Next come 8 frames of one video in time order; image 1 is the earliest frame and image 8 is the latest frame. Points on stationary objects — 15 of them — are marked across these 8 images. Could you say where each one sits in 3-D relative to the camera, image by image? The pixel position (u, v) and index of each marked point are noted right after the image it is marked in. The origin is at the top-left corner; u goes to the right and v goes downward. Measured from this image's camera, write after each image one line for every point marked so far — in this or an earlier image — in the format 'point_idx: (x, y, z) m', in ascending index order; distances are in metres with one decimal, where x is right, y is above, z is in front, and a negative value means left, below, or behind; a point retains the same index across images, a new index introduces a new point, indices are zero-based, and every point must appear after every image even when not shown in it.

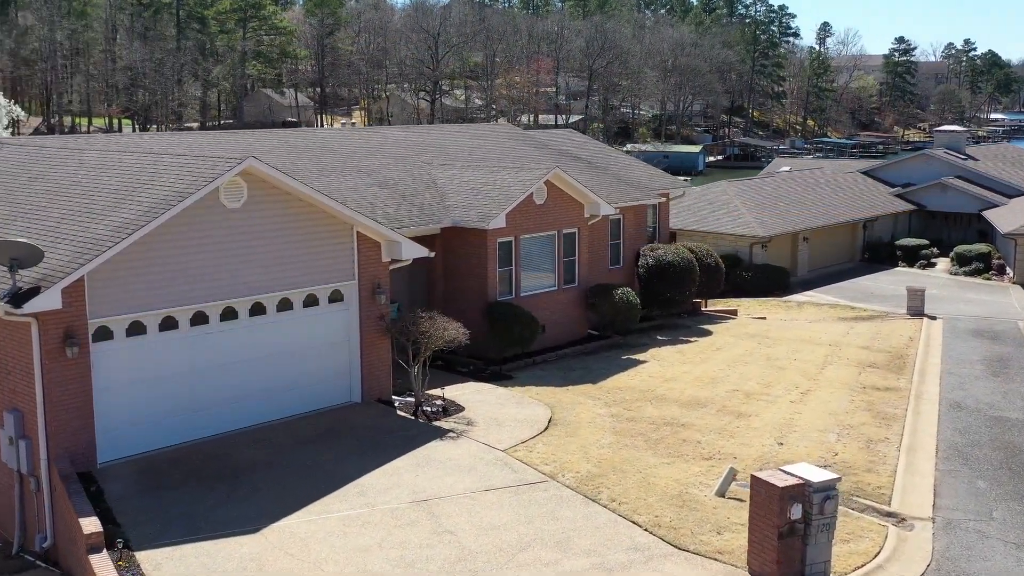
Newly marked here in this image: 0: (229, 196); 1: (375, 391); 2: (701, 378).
0: (-3.4, +1.1, +13.9) m
1: (-2.0, -1.5, +16.2) m
2: (+3.1, -1.5, +18.8) m
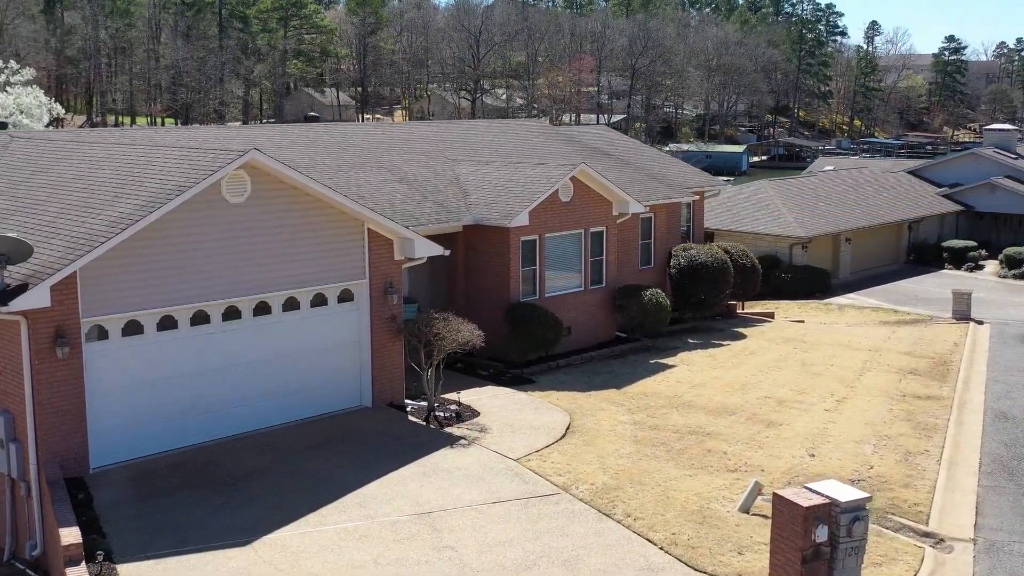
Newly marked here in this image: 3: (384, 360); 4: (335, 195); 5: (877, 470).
0: (-3.3, +1.2, +13.3) m
1: (-1.7, -1.5, +15.5) m
2: (+3.4, -1.5, +17.9) m
3: (-1.7, -1.0, +15.4) m
4: (-2.2, +1.2, +14.0) m
5: (+4.3, -2.2, +13.6) m
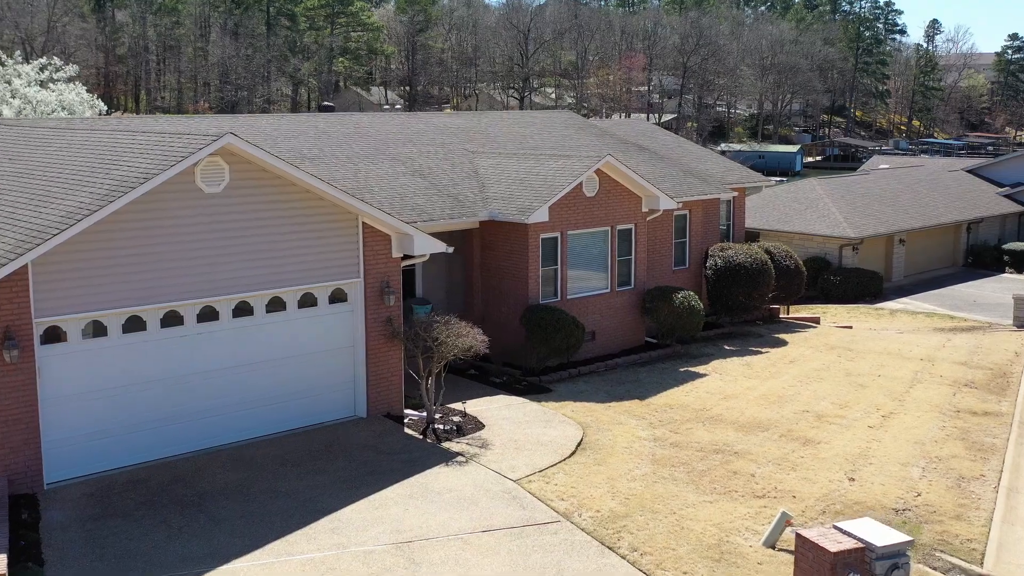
0: (-3.2, +1.2, +12.1) m
1: (-1.6, -1.5, +14.3) m
2: (+3.6, -1.6, +16.4) m
3: (-1.6, -1.0, +14.1) m
4: (-2.1, +1.2, +12.8) m
5: (+4.3, -2.2, +12.1) m
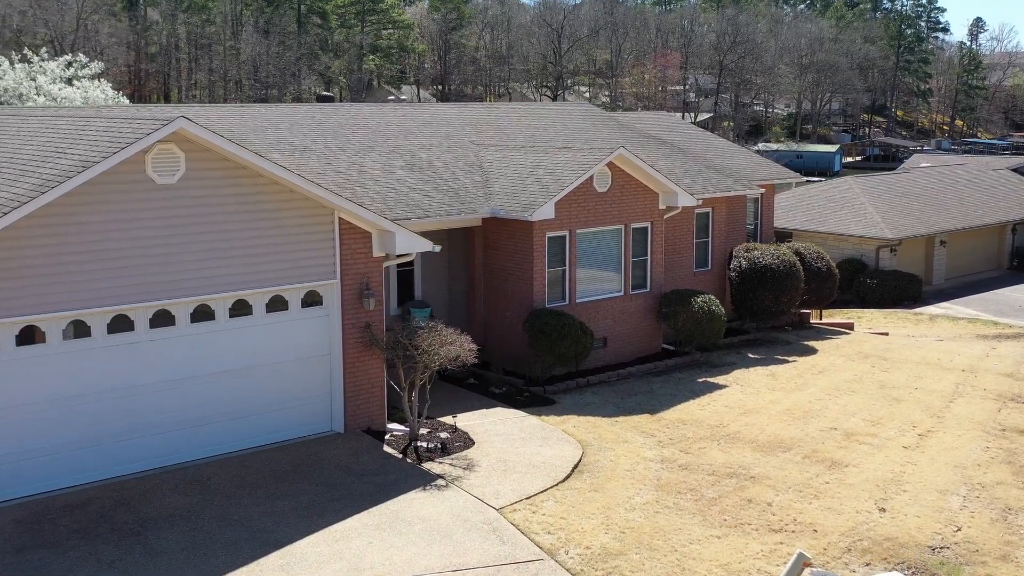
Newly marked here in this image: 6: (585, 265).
0: (-3.4, +1.2, +10.8) m
1: (-1.7, -1.5, +13.0) m
2: (+3.6, -1.6, +15.0) m
3: (-1.7, -1.0, +12.8) m
4: (-2.2, +1.1, +11.5) m
5: (+4.2, -2.3, +10.6) m
6: (+1.1, +0.3, +17.2) m
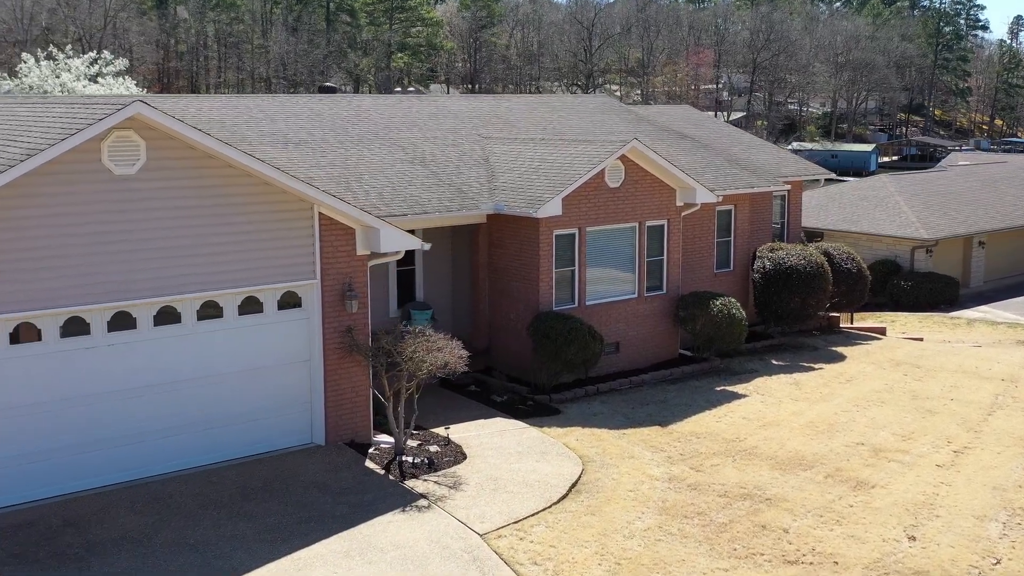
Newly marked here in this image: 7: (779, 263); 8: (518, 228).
0: (-3.4, +1.2, +9.9) m
1: (-1.7, -1.5, +12.0) m
2: (+3.7, -1.6, +13.8) m
3: (-1.7, -1.0, +11.9) m
4: (-2.3, +1.1, +10.6) m
5: (+4.1, -2.3, +9.5) m
6: (+1.2, +0.3, +16.2) m
7: (+4.5, +0.4, +19.3) m
8: (+0.1, +0.8, +15.6) m
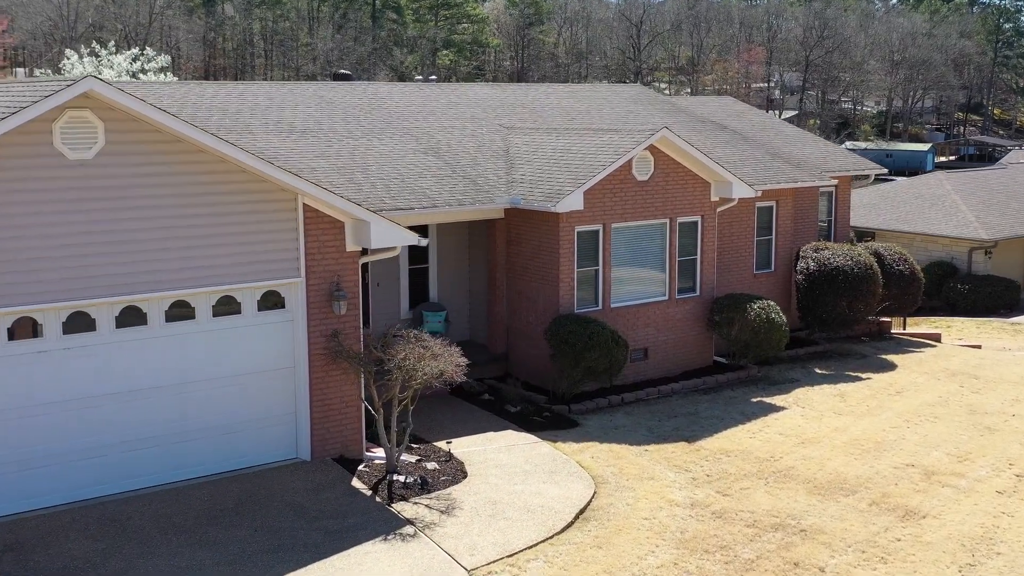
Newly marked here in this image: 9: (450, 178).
0: (-3.5, +1.2, +8.9) m
1: (-1.7, -1.5, +10.9) m
2: (+3.8, -1.7, +12.5) m
3: (-1.7, -1.0, +10.8) m
4: (-2.3, +1.1, +9.5) m
5: (+4.0, -2.3, +8.1) m
6: (+1.4, +0.3, +14.9) m
7: (+4.9, +0.4, +17.9) m
8: (+0.3, +0.8, +14.4) m
9: (-0.8, +1.4, +14.6) m
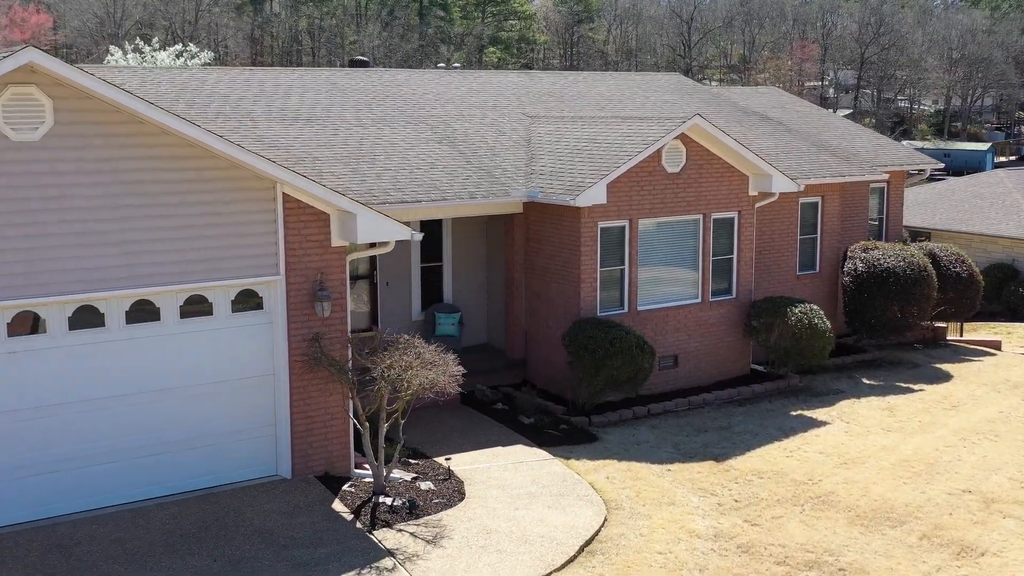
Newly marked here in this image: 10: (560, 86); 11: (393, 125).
0: (-3.5, +1.2, +7.9) m
1: (-1.6, -1.5, +9.9) m
2: (+3.9, -1.7, +11.2) m
3: (-1.7, -1.0, +9.7) m
4: (-2.3, +1.2, +8.5) m
5: (+3.9, -2.4, +6.8) m
6: (+1.7, +0.3, +13.7) m
7: (+5.2, +0.3, +16.5) m
8: (+0.5, +0.8, +13.3) m
9: (-0.6, +1.4, +13.5) m
10: (+0.8, +3.2, +17.9) m
11: (-1.5, +2.1, +14.7) m
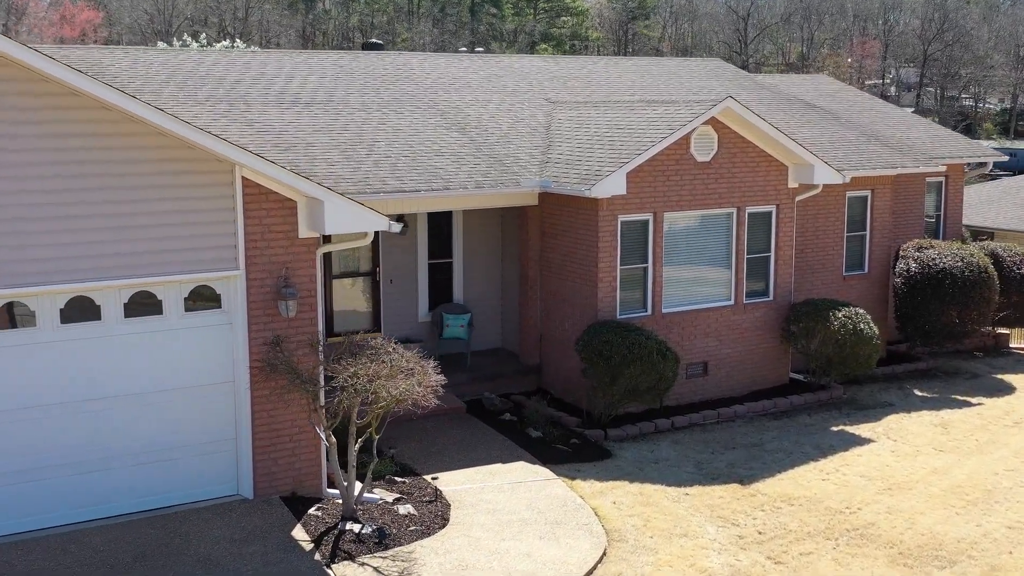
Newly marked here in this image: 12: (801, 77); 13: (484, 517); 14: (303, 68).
0: (-3.6, +1.2, +6.9) m
1: (-1.7, -1.5, +8.8) m
2: (+3.9, -1.7, +9.9) m
3: (-1.7, -1.0, +8.6) m
4: (-2.4, +1.2, +7.4) m
5: (+3.7, -2.4, +5.5) m
6: (+1.8, +0.3, +12.5) m
7: (+5.5, +0.3, +15.1) m
8: (+0.6, +0.8, +12.1) m
9: (-0.4, +1.4, +12.4) m
10: (+1.2, +3.2, +16.7) m
11: (-1.3, +2.1, +13.6) m
12: (+5.1, +3.6, +19.7) m
13: (-0.2, -1.7, +8.6) m
14: (-2.6, +2.8, +14.3) m
